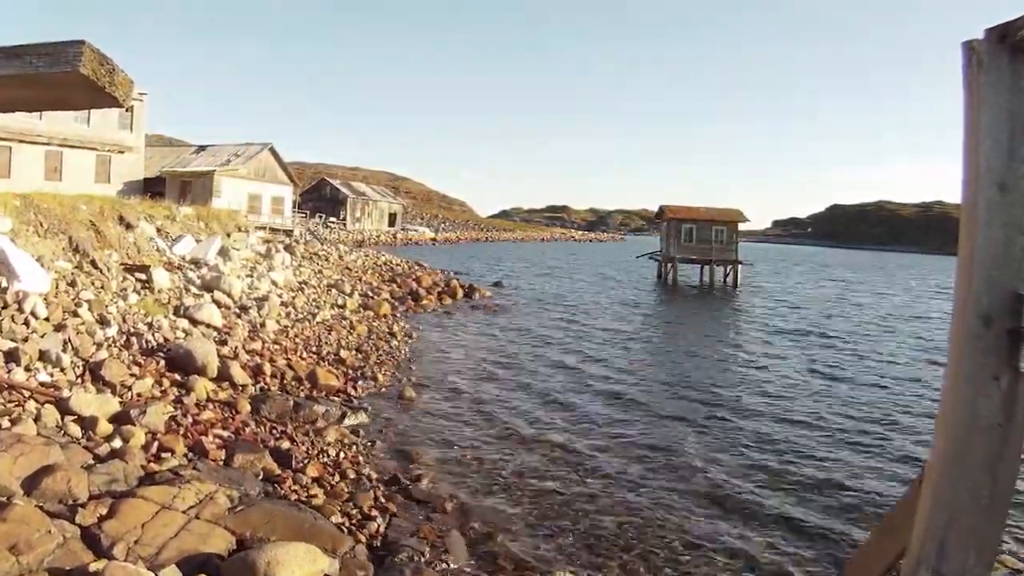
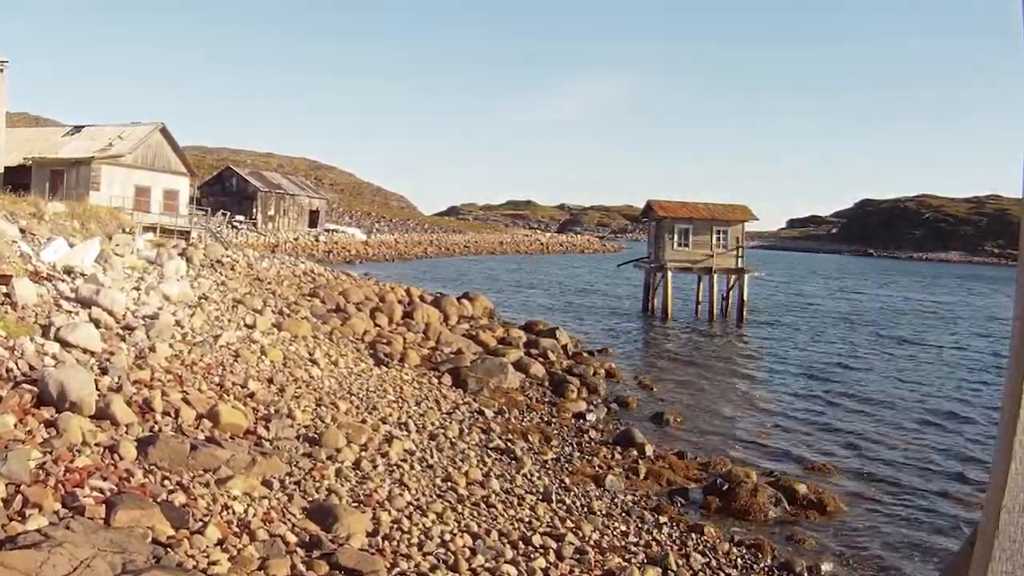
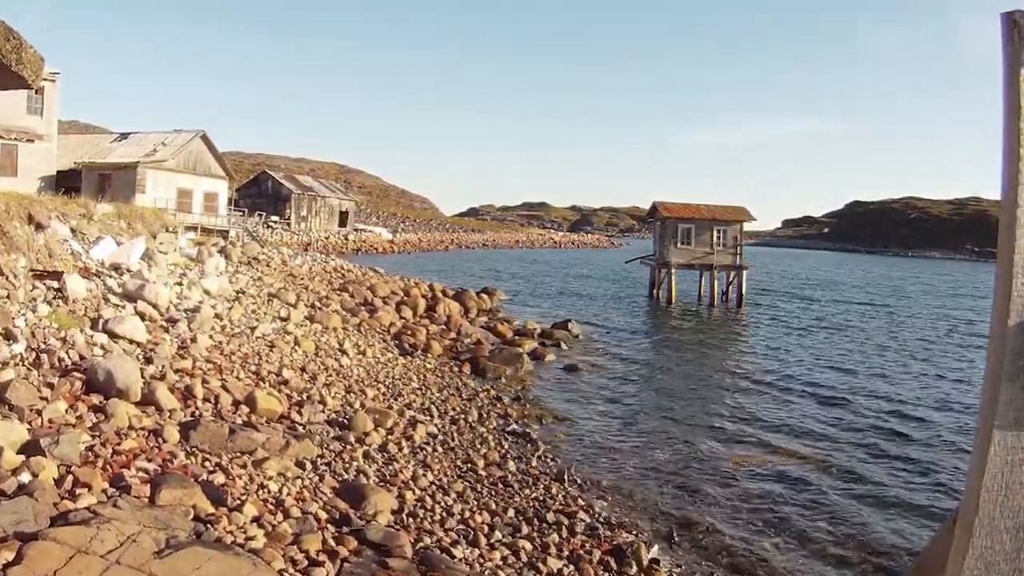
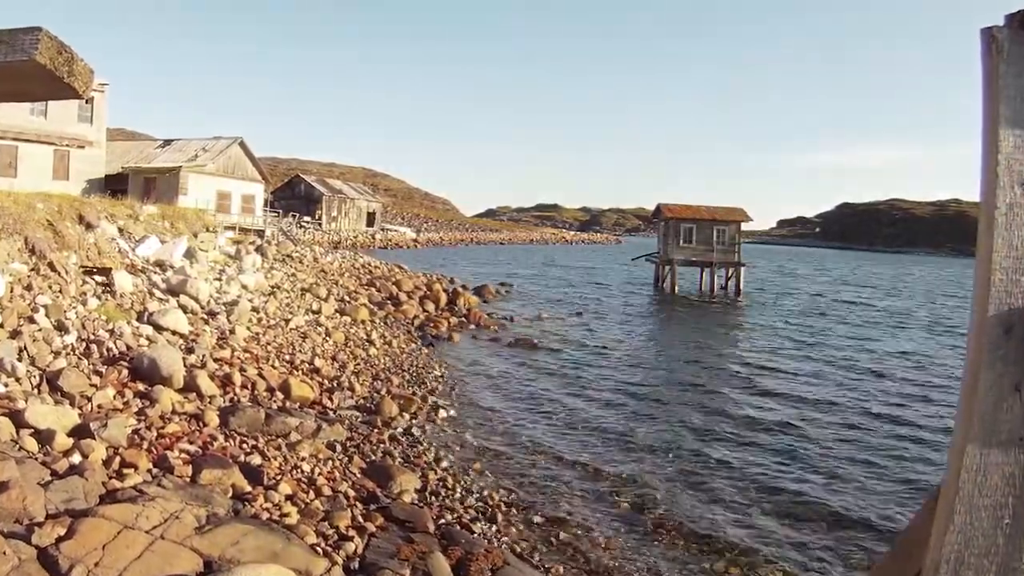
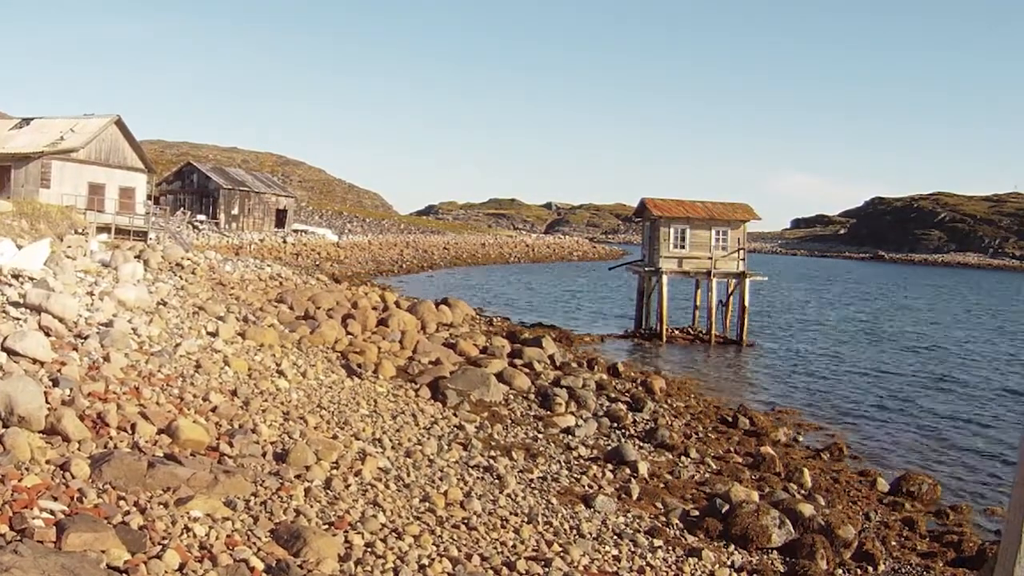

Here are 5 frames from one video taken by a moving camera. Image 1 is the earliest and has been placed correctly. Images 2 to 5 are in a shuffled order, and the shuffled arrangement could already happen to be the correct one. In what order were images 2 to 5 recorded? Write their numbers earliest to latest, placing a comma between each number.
4, 3, 2, 5
